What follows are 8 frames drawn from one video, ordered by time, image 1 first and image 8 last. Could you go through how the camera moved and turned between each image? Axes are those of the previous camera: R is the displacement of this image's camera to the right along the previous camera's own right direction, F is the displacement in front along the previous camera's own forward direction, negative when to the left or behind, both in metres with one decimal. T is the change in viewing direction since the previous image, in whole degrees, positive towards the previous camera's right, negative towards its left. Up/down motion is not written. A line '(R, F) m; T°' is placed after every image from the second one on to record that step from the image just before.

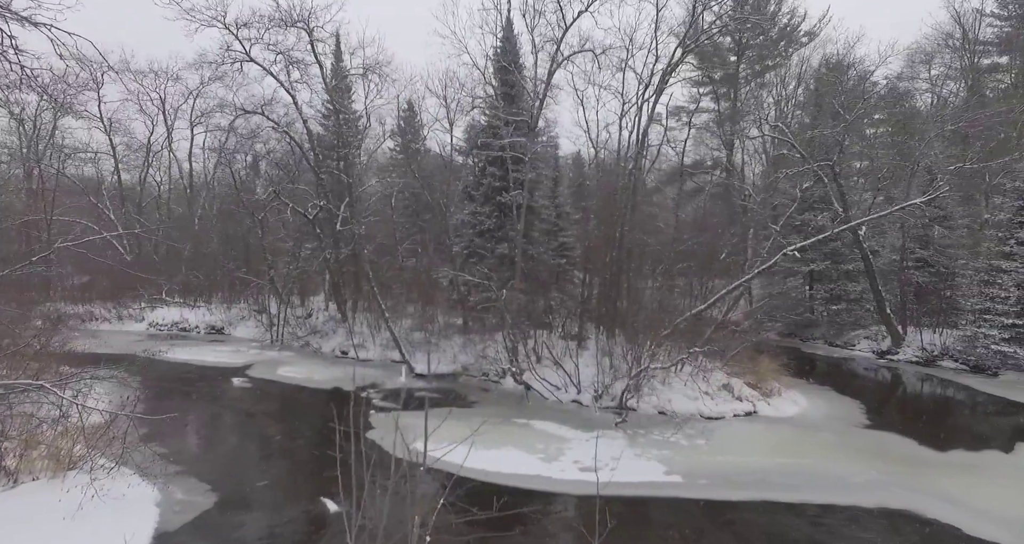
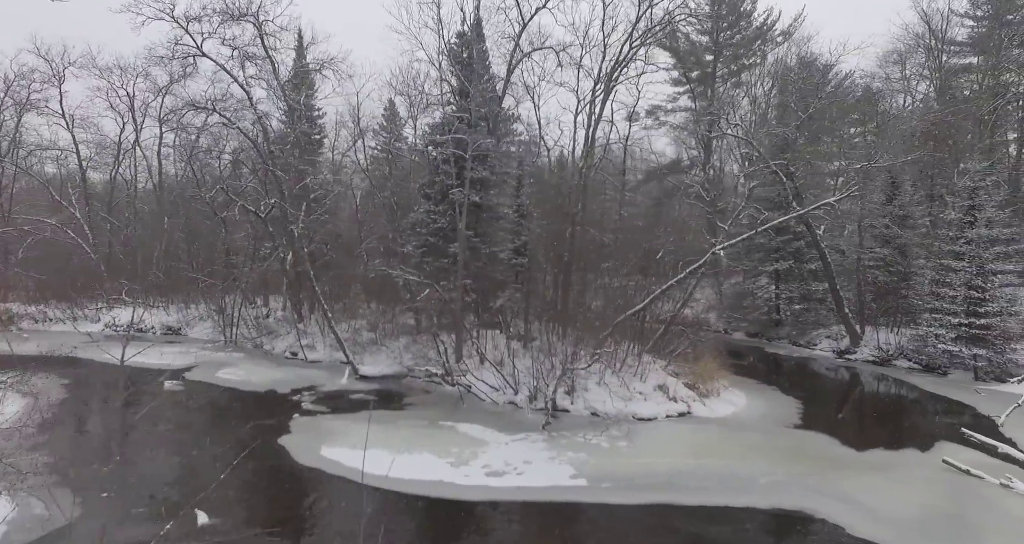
(+0.8, +0.2) m; +1°
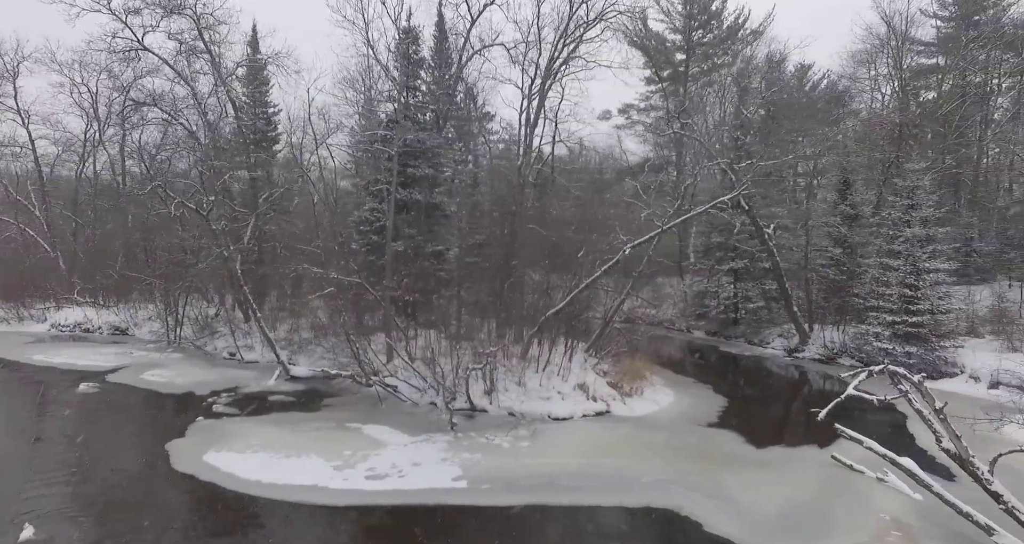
(+0.9, +0.1) m; +1°
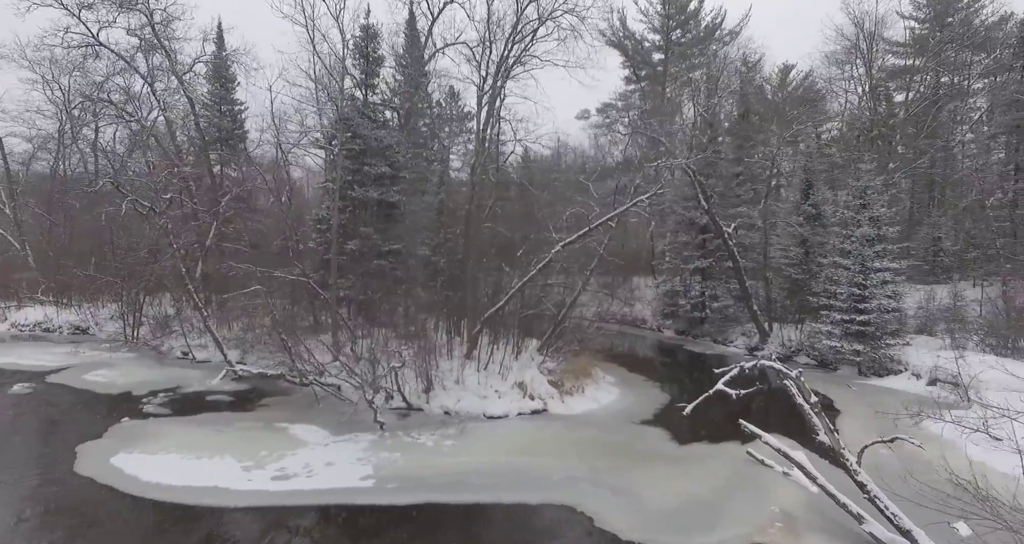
(+0.7, 0.0) m; +1°
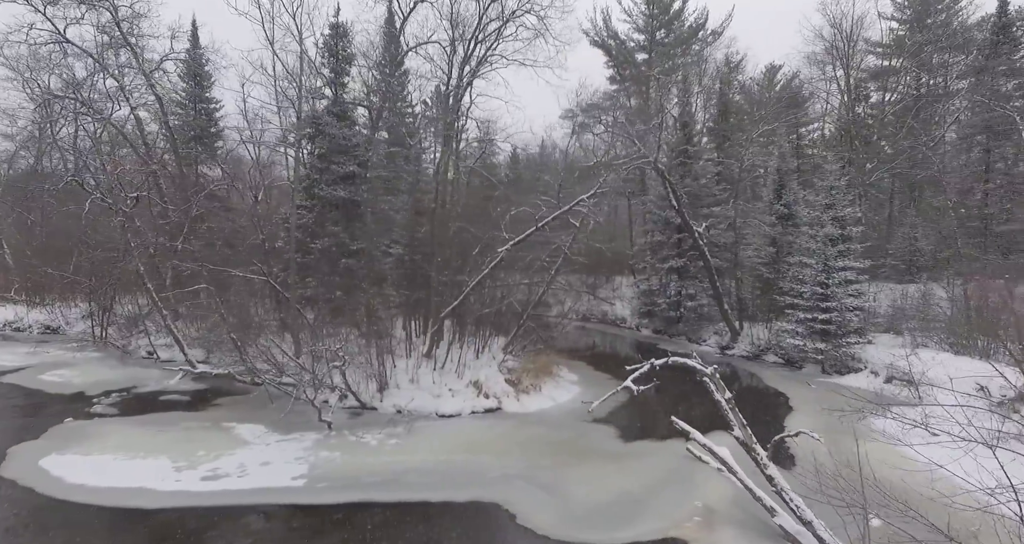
(+0.5, 0.0) m; +1°
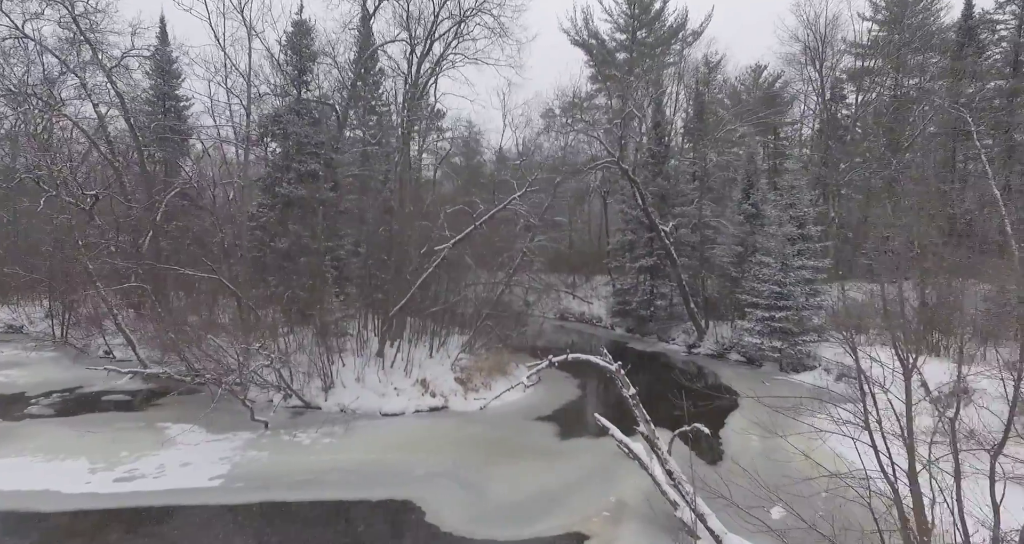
(0.0, +0.2) m; +2°
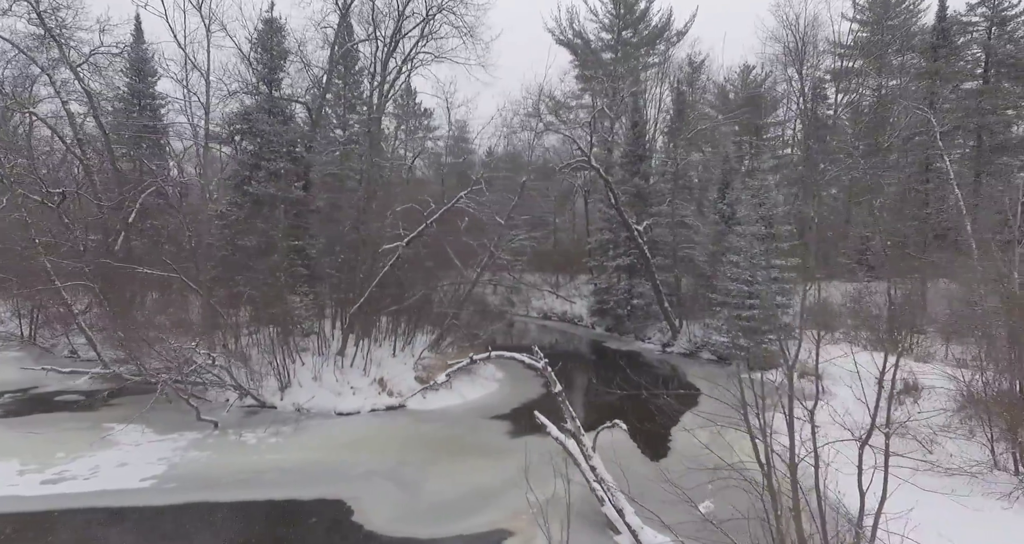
(-1.2, +0.1) m; +2°
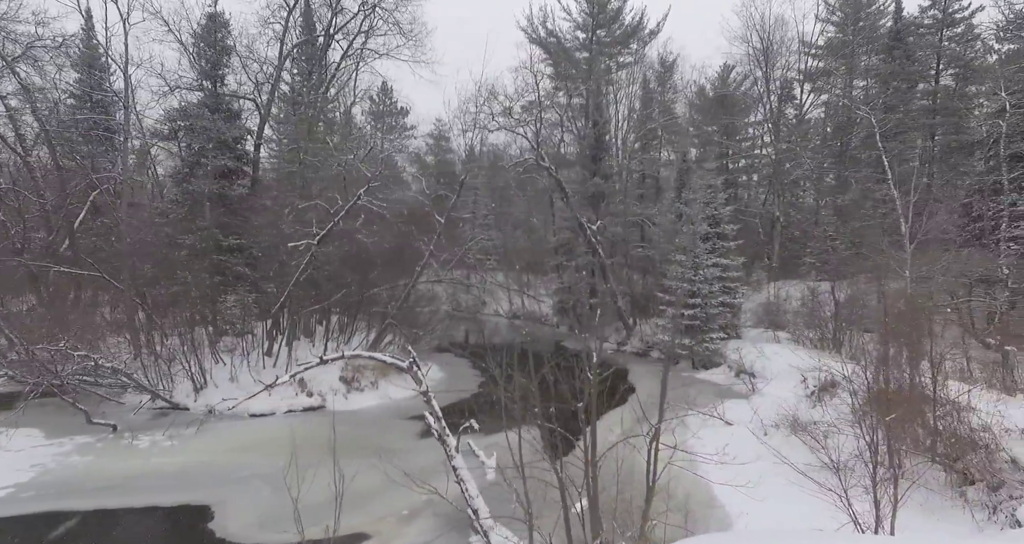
(-1.9, +0.1) m; +4°
